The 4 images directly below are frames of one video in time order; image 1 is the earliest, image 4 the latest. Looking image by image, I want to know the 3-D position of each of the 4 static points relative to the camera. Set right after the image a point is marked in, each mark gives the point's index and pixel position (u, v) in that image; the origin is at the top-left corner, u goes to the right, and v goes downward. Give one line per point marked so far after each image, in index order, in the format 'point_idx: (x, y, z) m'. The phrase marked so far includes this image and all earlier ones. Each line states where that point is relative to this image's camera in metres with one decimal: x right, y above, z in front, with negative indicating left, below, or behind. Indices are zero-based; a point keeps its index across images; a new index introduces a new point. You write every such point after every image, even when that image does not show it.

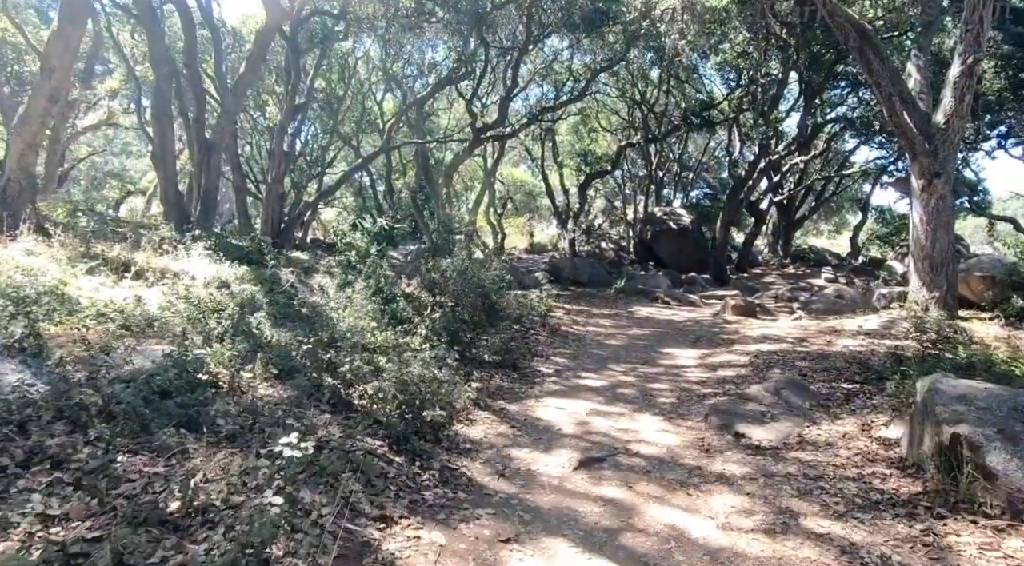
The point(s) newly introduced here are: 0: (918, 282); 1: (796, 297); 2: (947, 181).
0: (+6.0, 0.0, +10.5) m
1: (+5.5, -0.3, +13.6) m
2: (+6.2, +1.4, +10.1) m
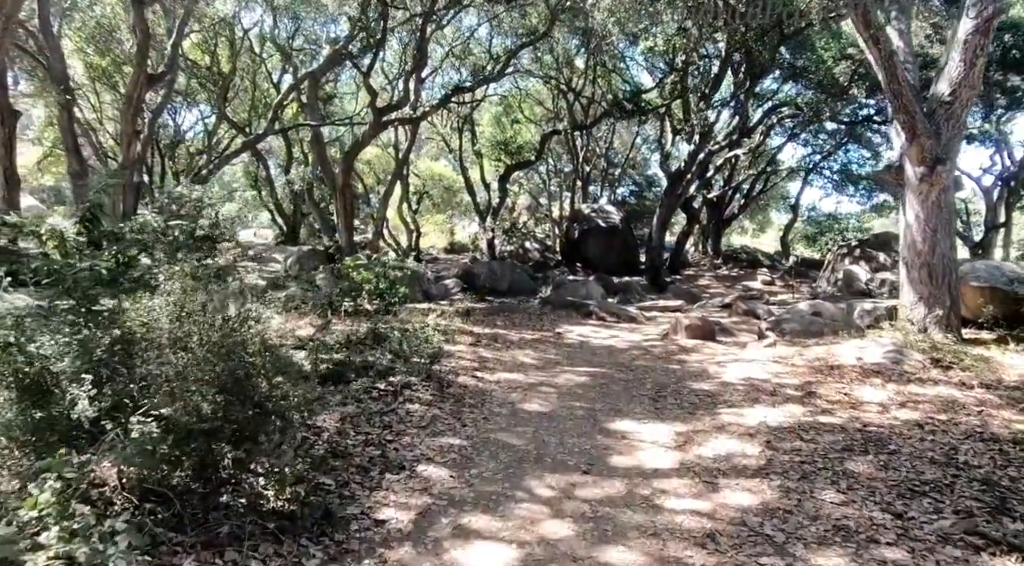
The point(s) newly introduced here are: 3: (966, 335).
0: (+4.7, -0.2, +8.3) m
1: (+3.9, -0.4, +11.3) m
2: (+4.9, +1.3, +8.0) m
3: (+5.4, -0.6, +8.4) m
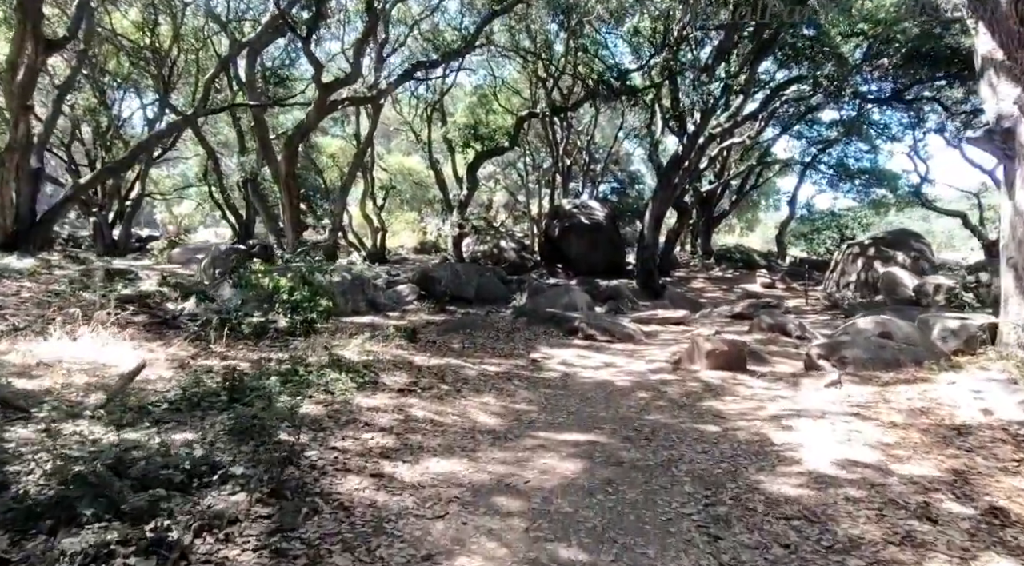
0: (+4.3, -0.2, +6.0) m
1: (+3.4, -0.5, +8.9) m
2: (+4.6, +1.2, +5.6) m
3: (+5.0, -0.7, +6.0) m
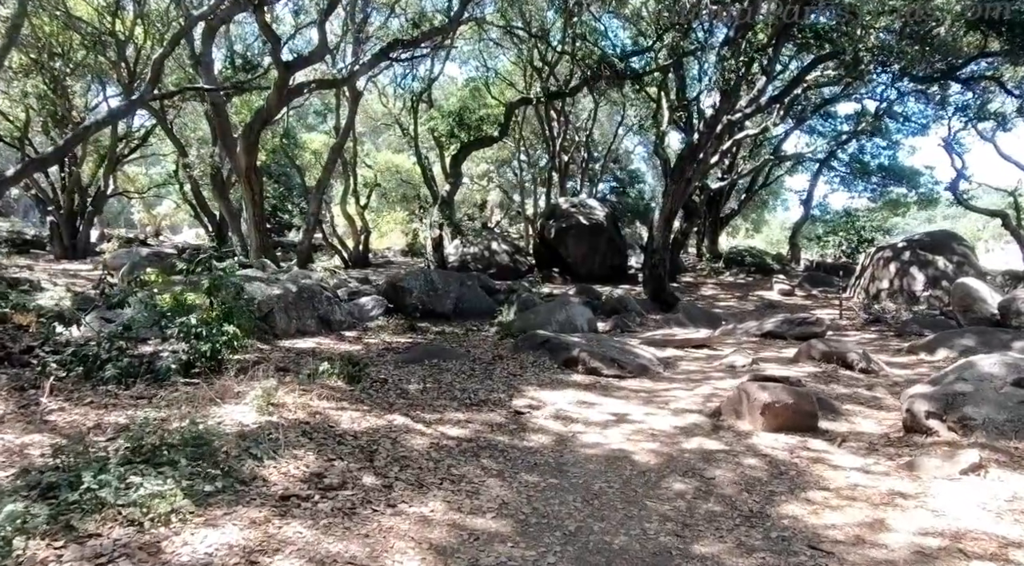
0: (+4.2, -0.4, +3.9) m
1: (+3.2, -0.7, +6.9) m
2: (+4.4, +1.0, +3.6) m
3: (+4.8, -0.9, +4.0) m
